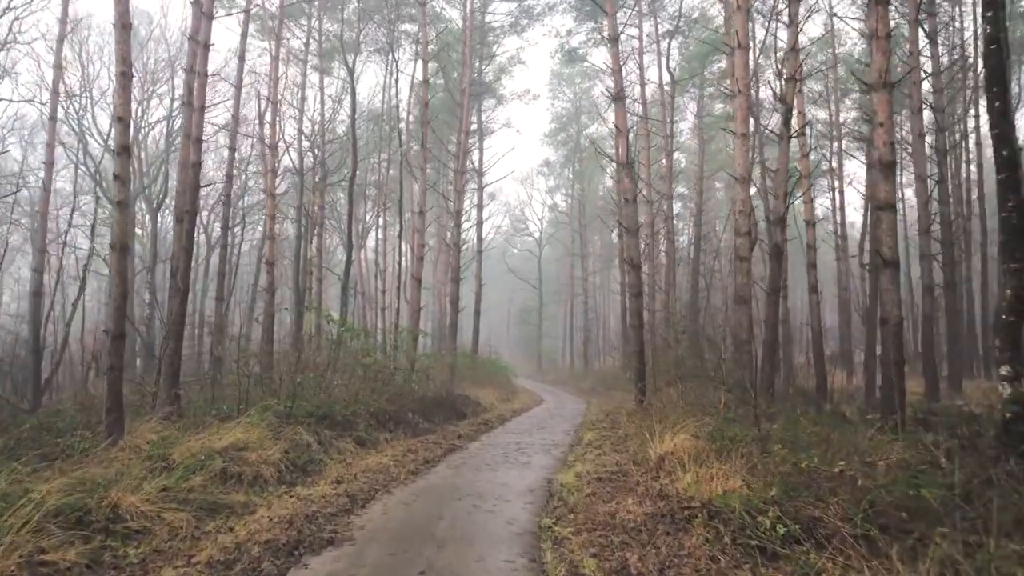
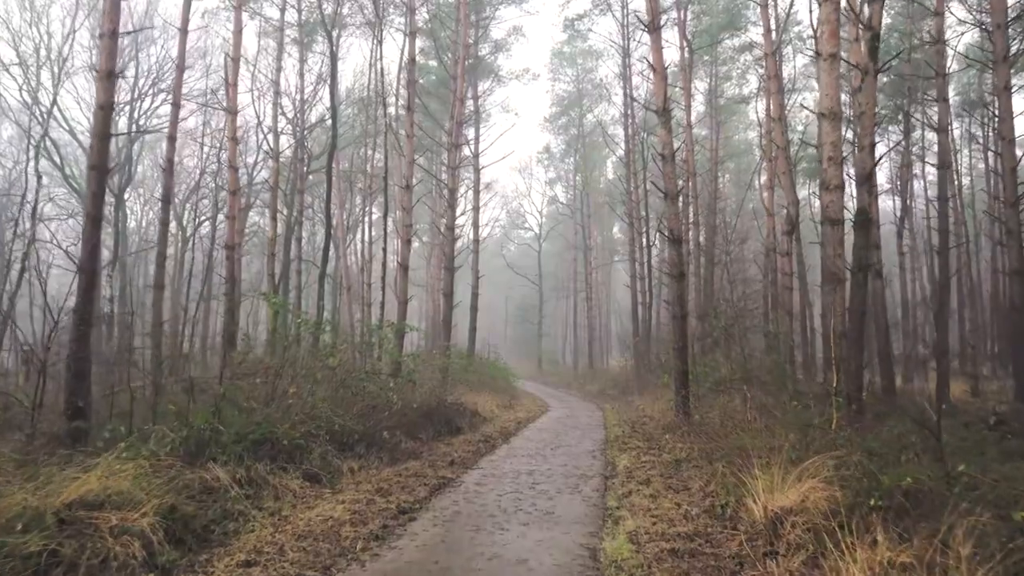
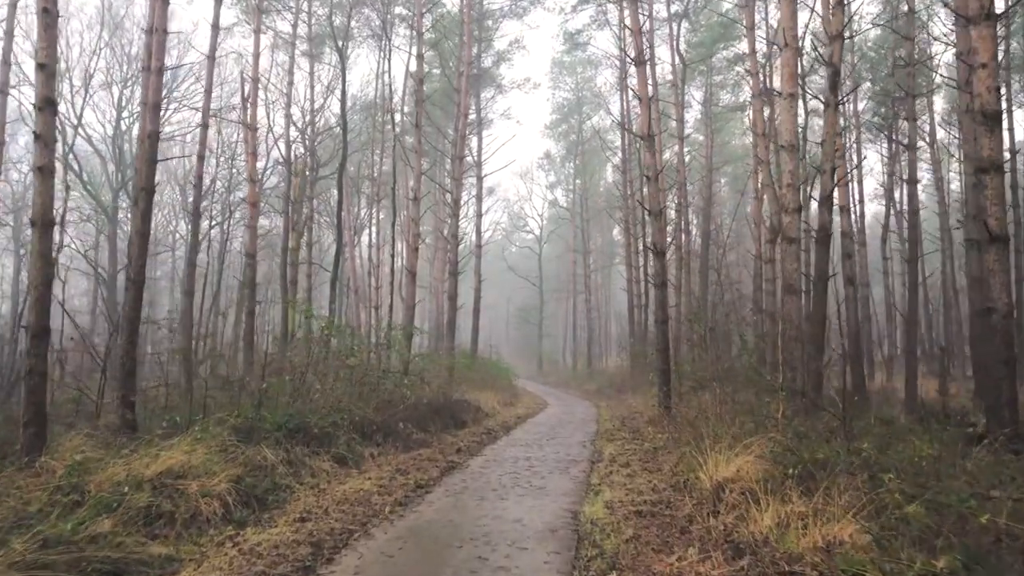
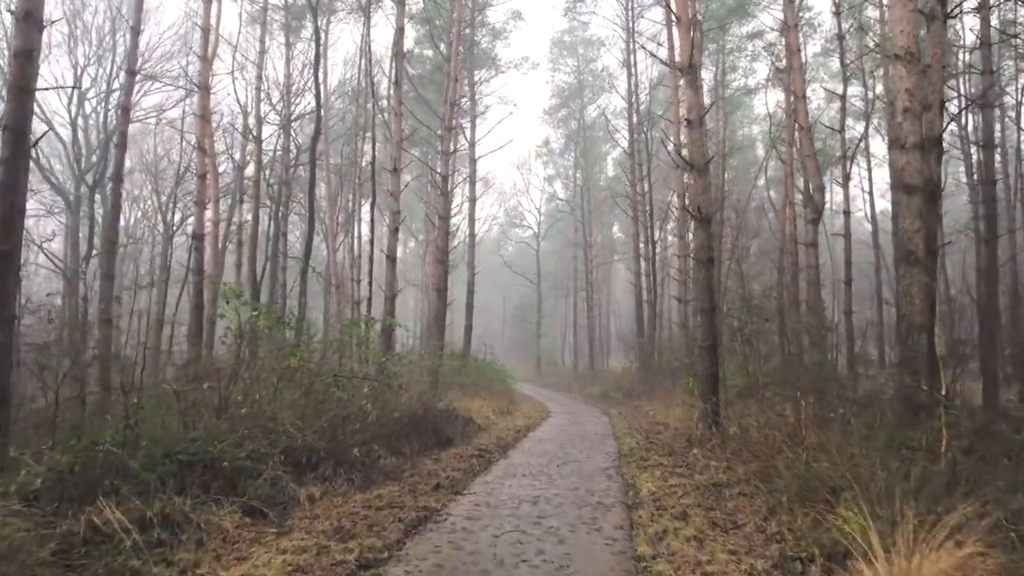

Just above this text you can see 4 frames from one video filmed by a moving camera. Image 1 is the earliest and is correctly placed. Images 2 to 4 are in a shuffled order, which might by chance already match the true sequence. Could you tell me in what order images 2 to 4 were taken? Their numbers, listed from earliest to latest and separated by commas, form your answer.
3, 2, 4
